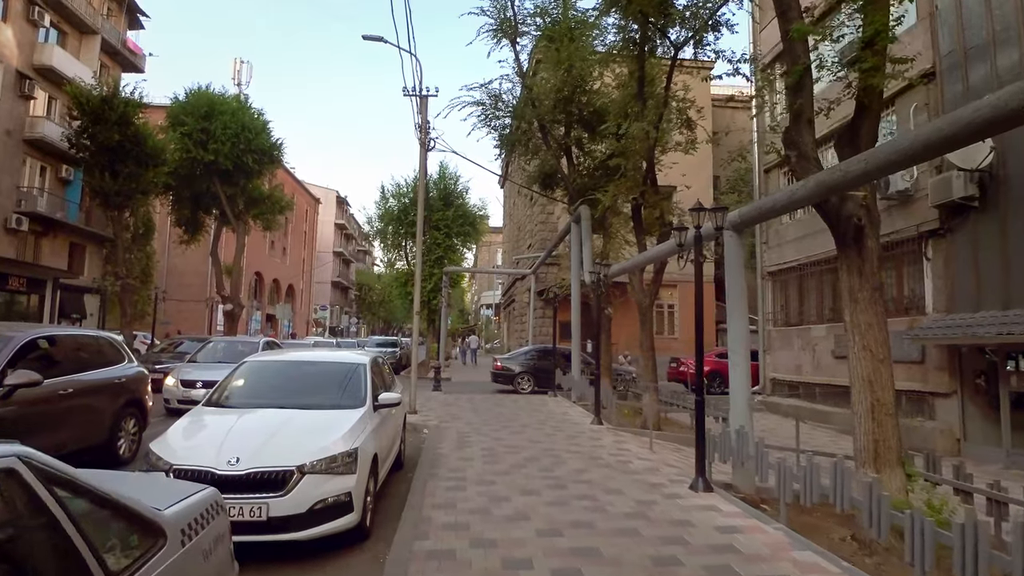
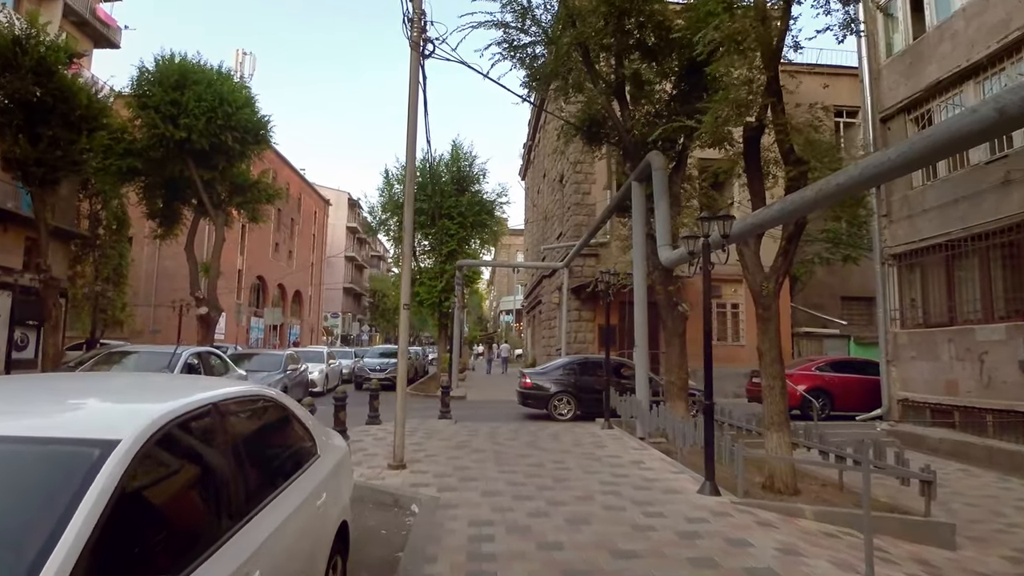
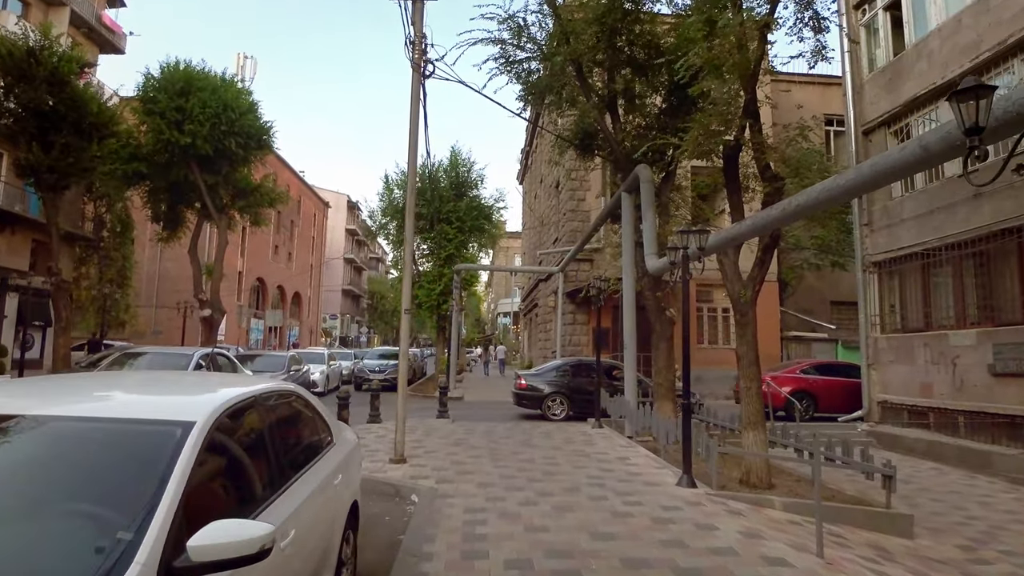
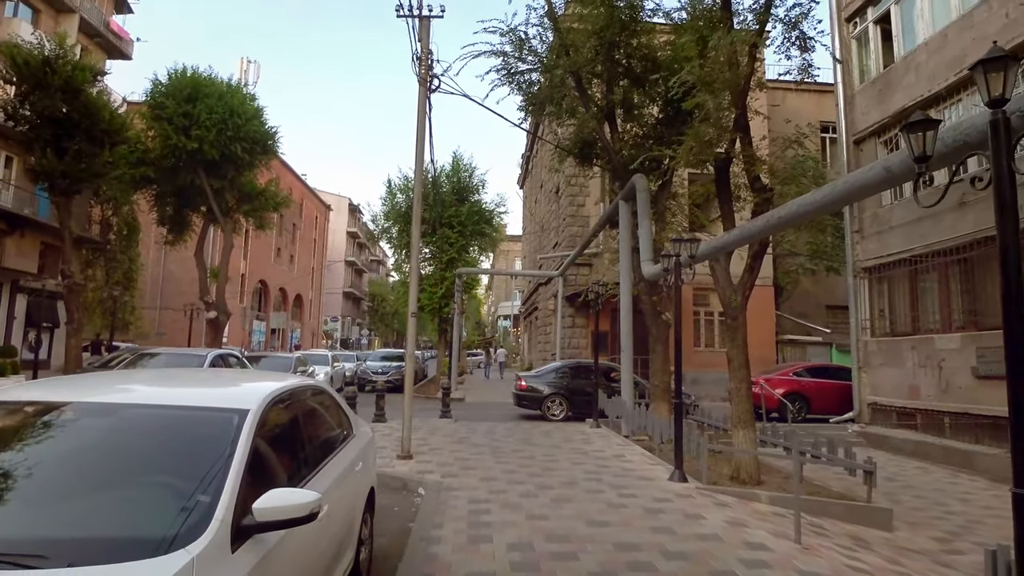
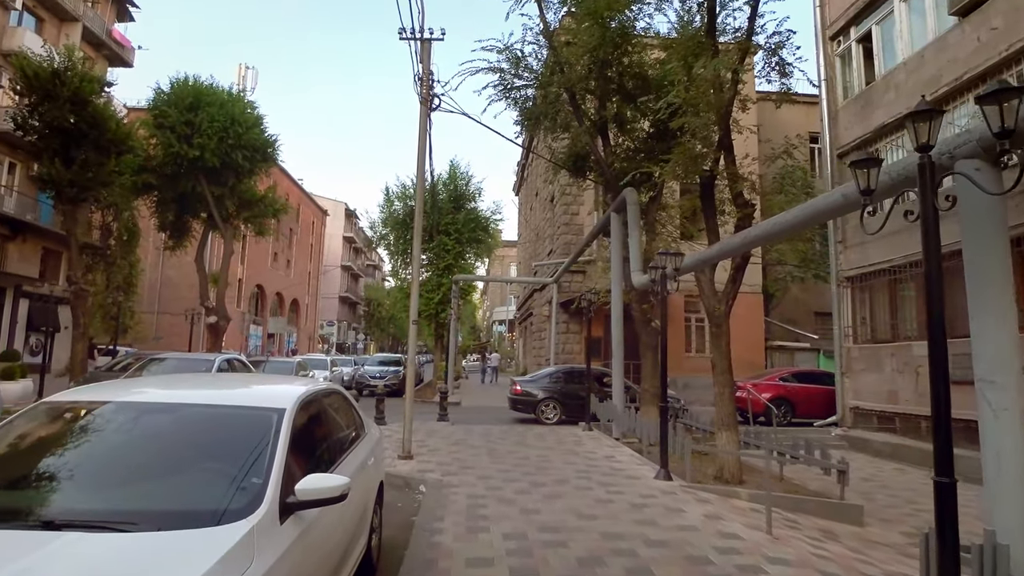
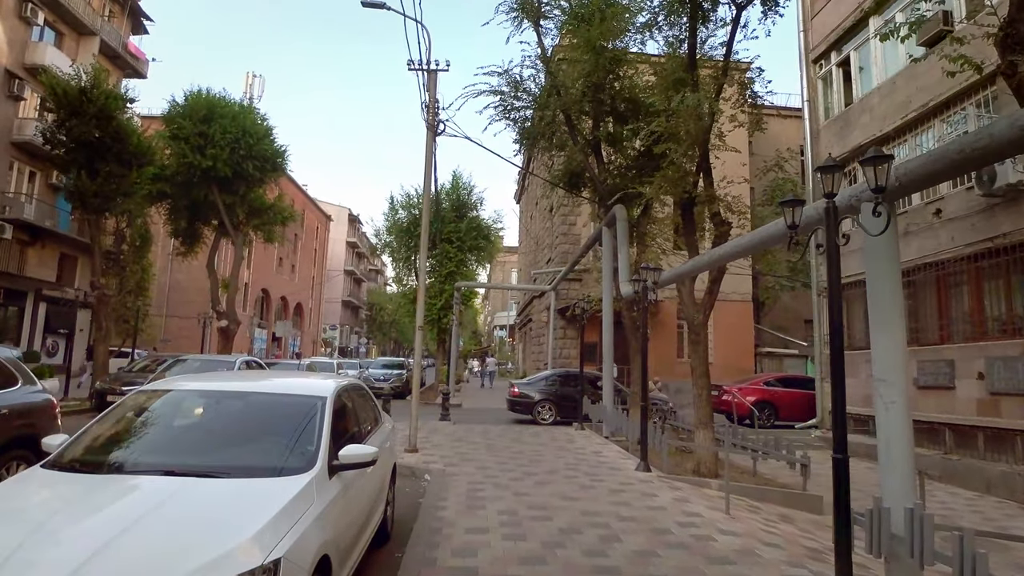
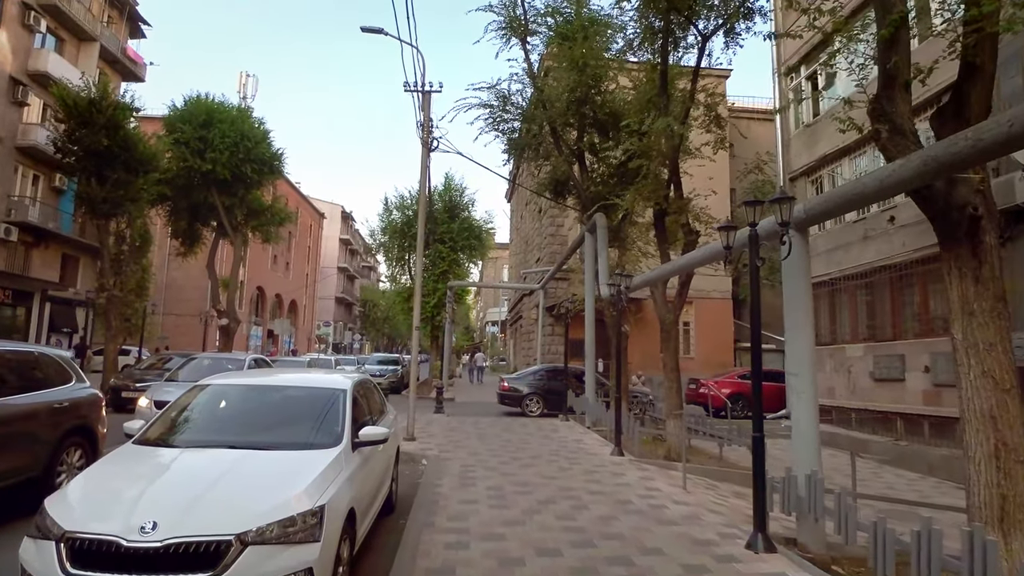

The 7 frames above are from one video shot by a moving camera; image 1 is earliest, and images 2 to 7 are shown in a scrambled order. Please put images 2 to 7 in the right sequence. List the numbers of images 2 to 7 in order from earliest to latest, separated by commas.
7, 6, 5, 4, 3, 2
